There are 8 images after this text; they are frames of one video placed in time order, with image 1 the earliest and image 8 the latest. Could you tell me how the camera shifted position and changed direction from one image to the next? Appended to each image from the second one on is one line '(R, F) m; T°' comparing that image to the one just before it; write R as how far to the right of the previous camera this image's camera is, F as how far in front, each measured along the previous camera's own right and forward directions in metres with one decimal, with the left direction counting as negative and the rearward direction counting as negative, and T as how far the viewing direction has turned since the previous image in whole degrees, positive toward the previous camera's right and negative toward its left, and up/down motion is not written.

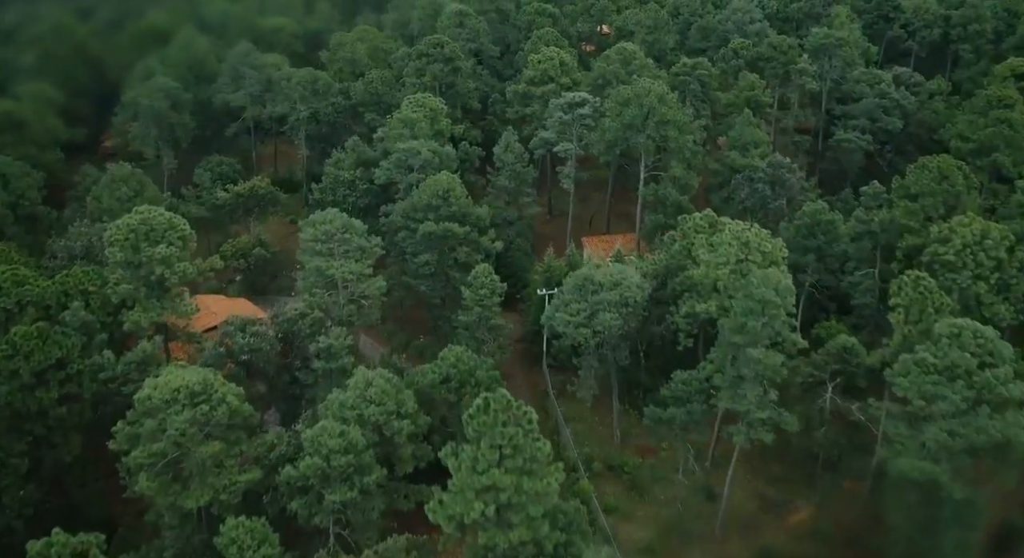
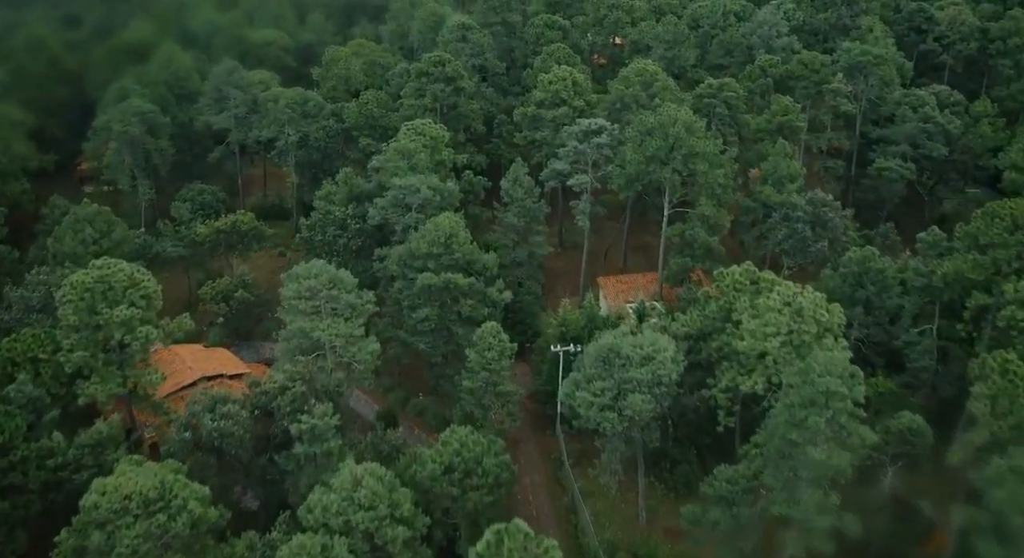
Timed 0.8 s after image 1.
(-0.4, +5.1) m; 0°
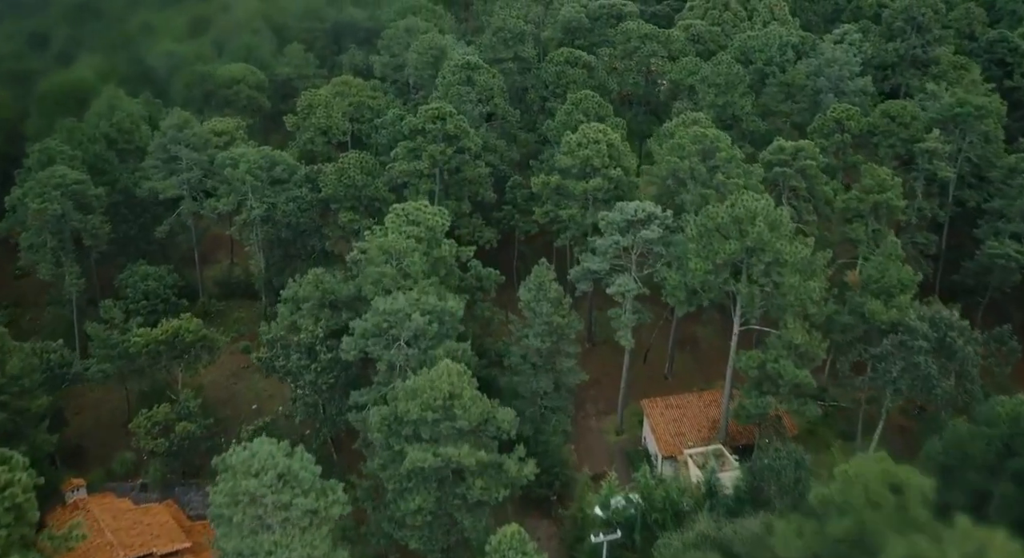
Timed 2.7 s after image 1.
(-0.7, +11.1) m; 0°
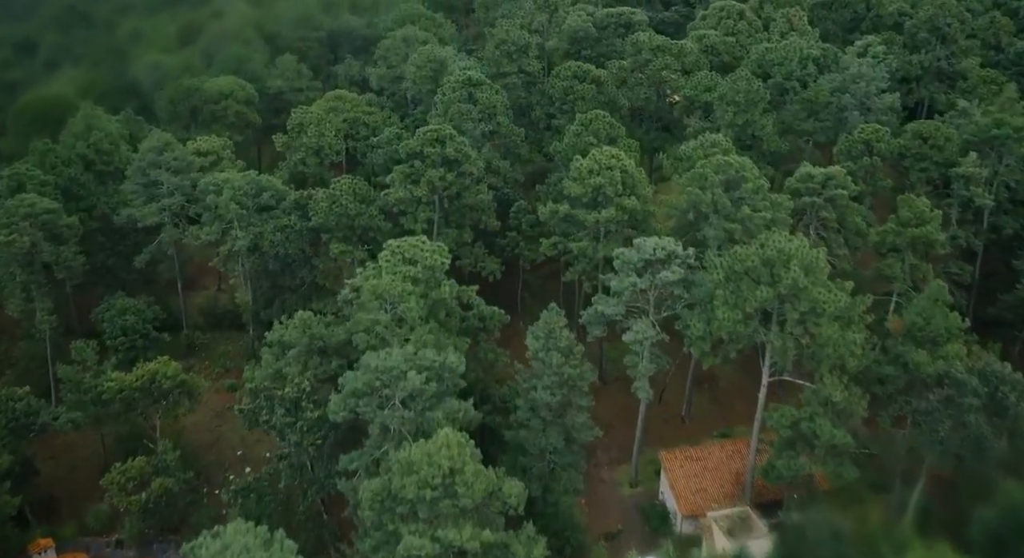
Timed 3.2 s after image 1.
(-0.2, +3.3) m; 0°
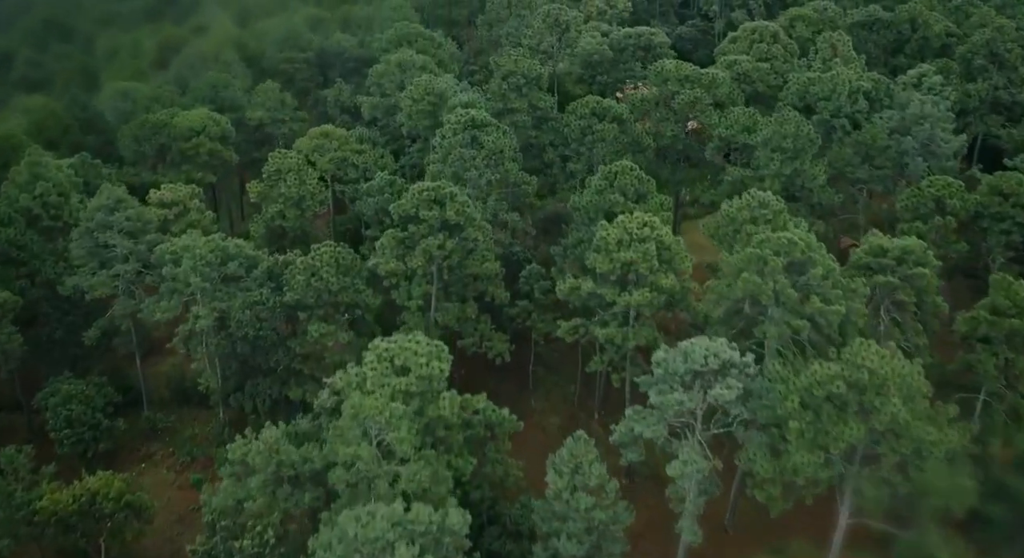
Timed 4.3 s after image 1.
(-0.4, +6.5) m; 0°
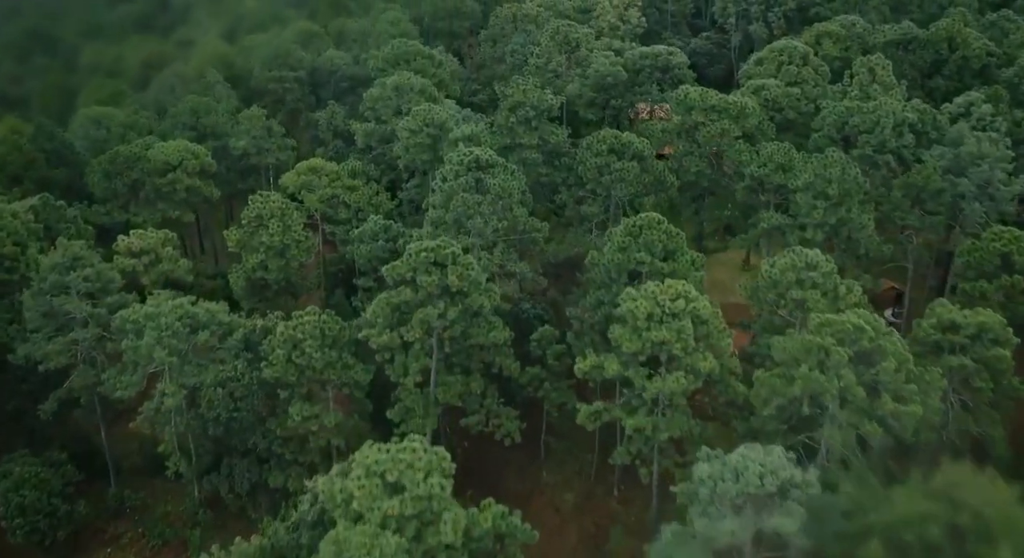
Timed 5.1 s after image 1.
(-0.3, +4.6) m; 0°
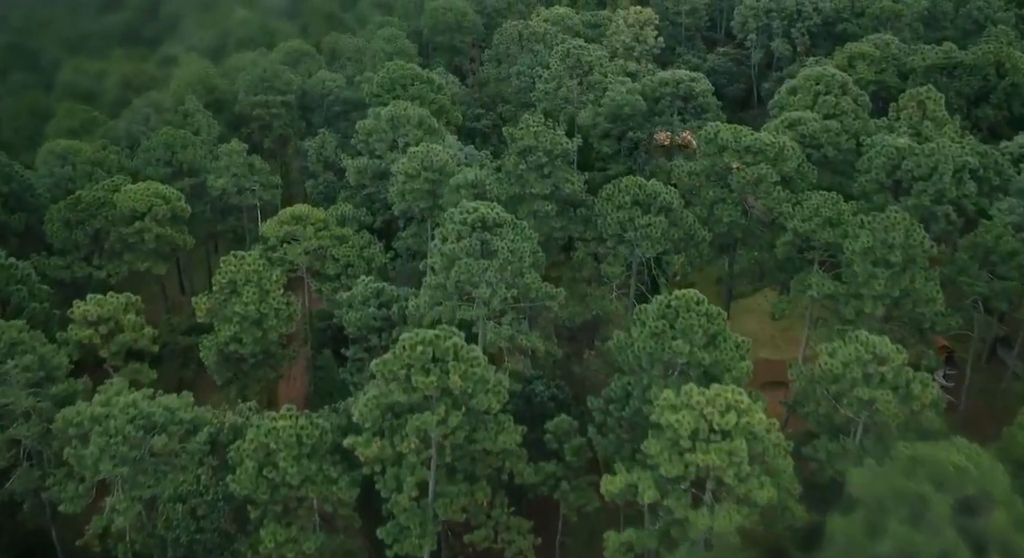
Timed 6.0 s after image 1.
(-0.3, +4.9) m; 0°
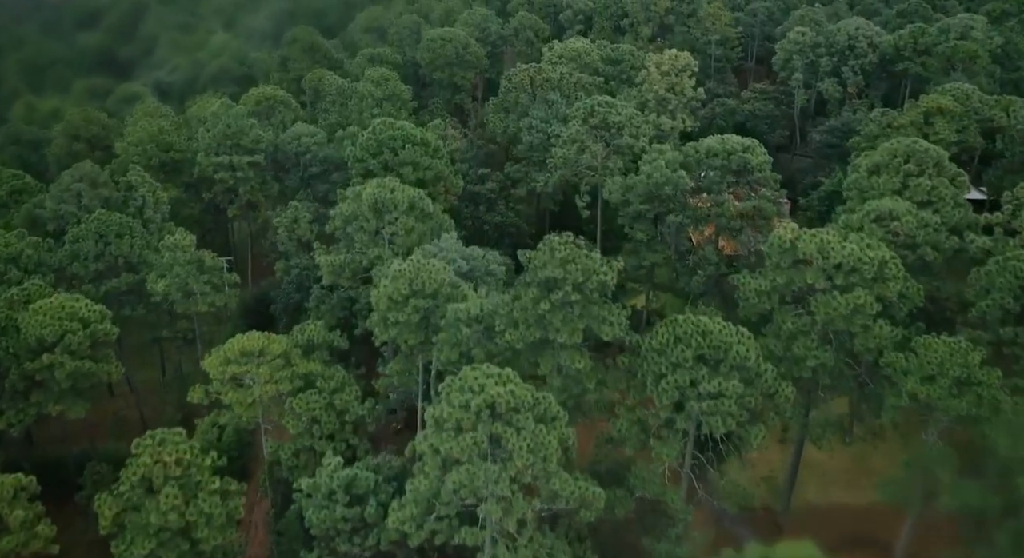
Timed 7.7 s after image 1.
(-0.5, +9.3) m; 0°
